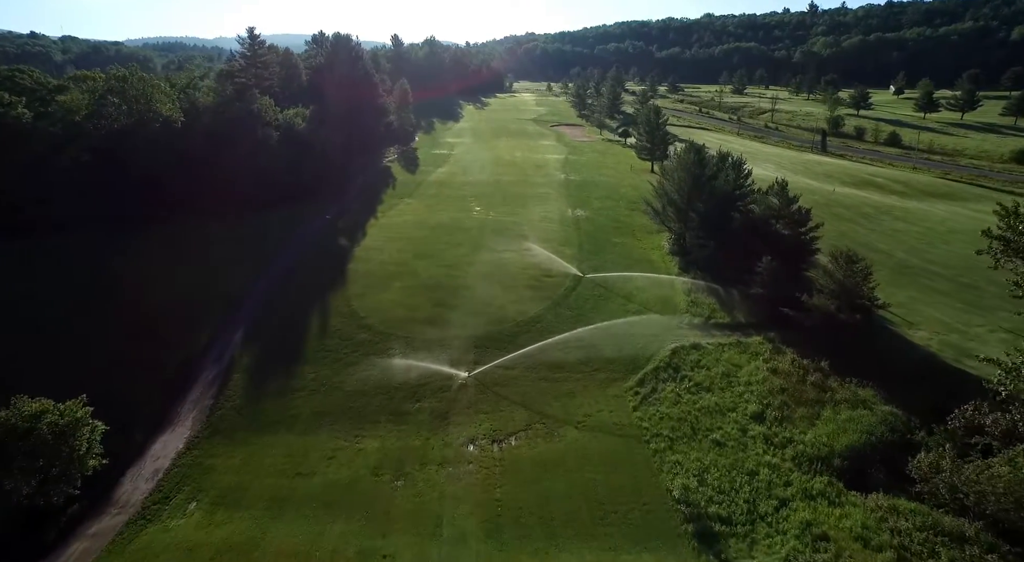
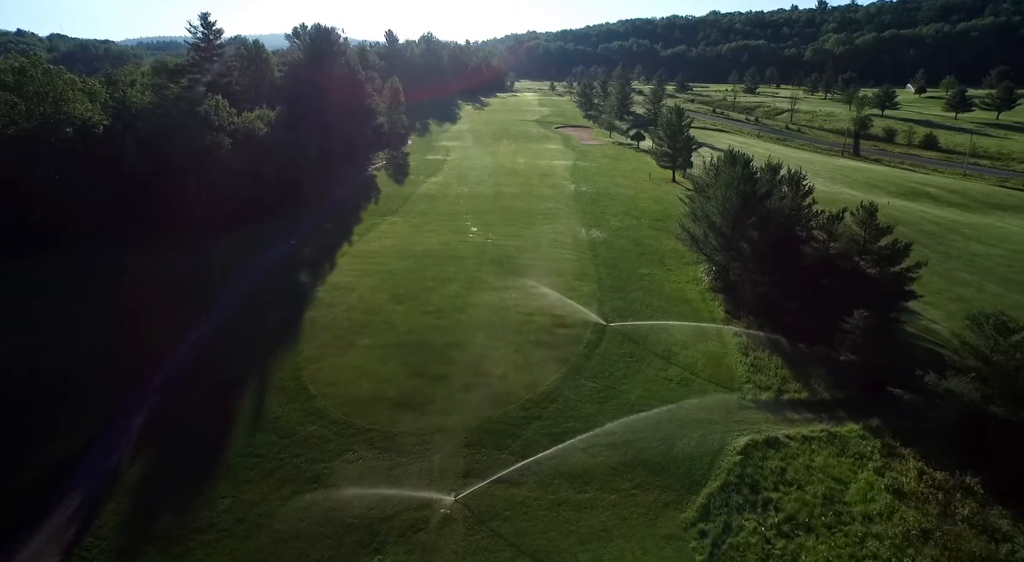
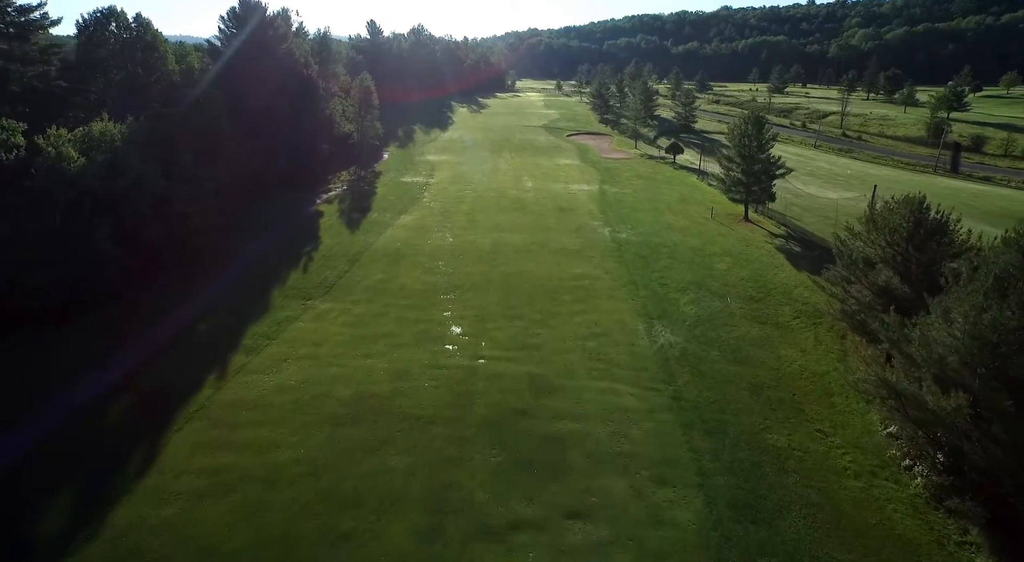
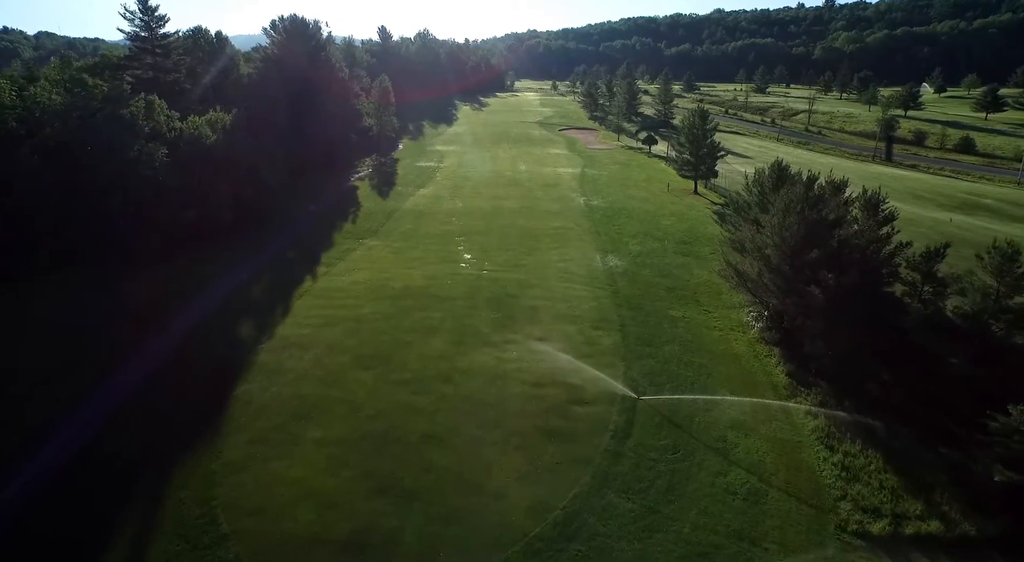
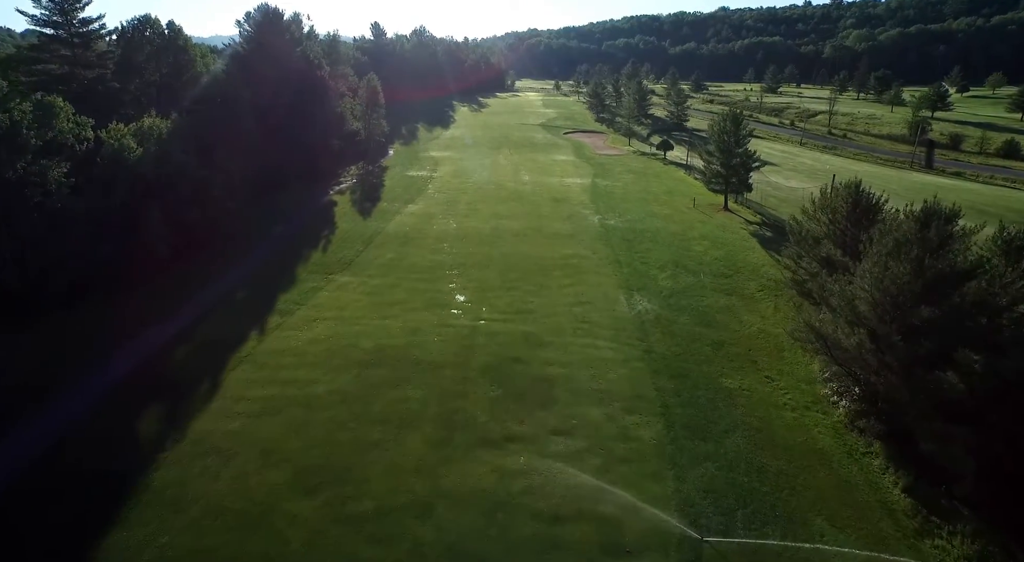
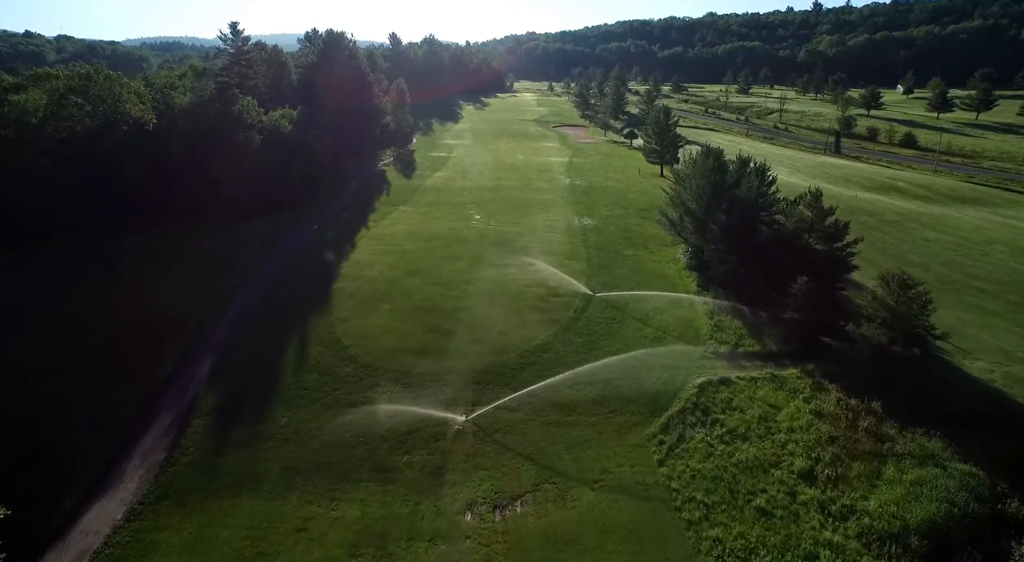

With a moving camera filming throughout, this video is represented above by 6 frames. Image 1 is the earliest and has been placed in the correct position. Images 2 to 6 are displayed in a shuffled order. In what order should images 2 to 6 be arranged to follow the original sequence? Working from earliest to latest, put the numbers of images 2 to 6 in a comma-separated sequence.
6, 2, 4, 5, 3
